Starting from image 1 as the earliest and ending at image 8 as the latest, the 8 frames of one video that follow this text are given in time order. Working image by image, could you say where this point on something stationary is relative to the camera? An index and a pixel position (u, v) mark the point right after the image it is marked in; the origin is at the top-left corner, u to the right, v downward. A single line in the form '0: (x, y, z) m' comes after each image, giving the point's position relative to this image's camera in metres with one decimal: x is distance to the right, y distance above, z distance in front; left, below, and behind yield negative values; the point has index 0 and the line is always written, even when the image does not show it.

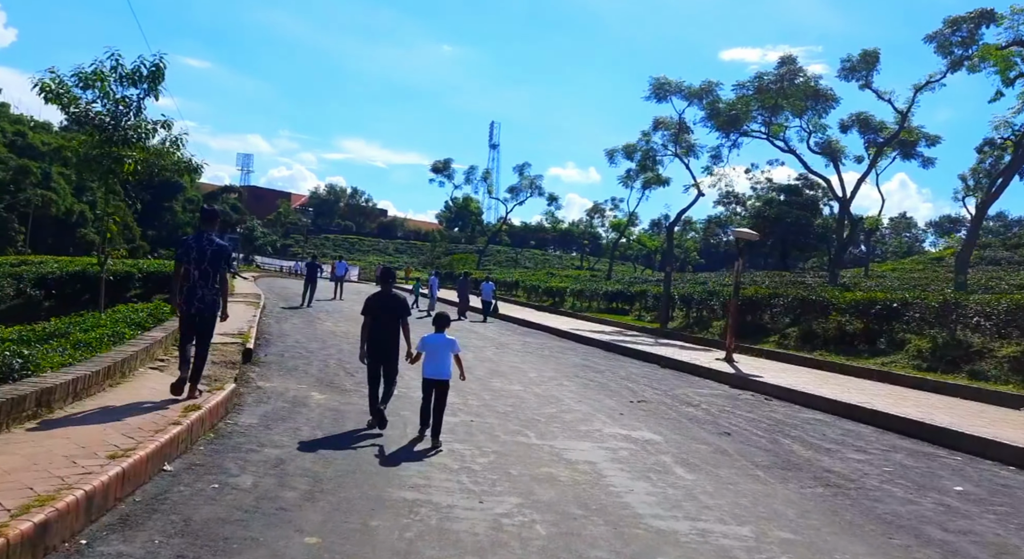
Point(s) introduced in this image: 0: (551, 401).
0: (+0.5, -1.5, +9.2) m
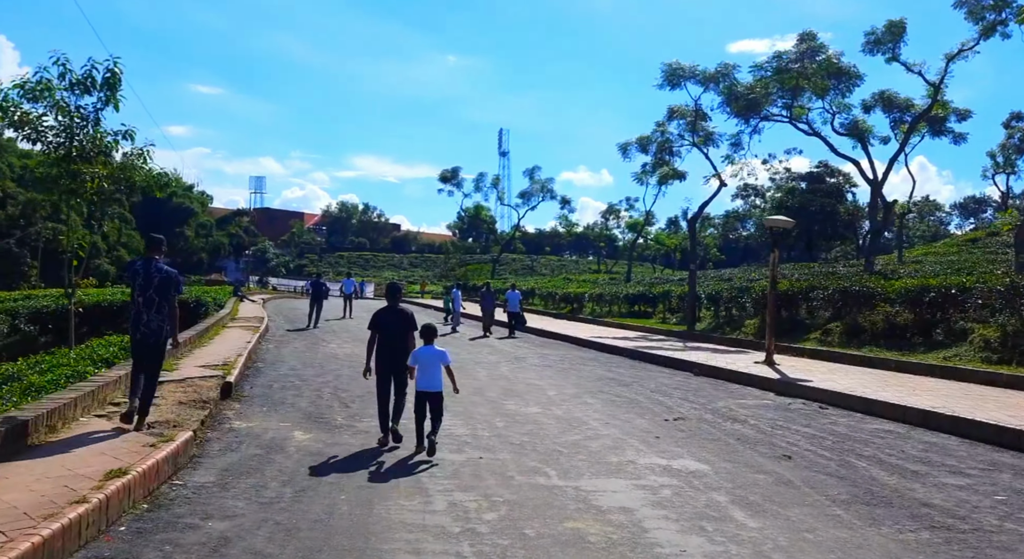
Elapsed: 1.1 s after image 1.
0: (+0.7, -1.6, +8.0) m
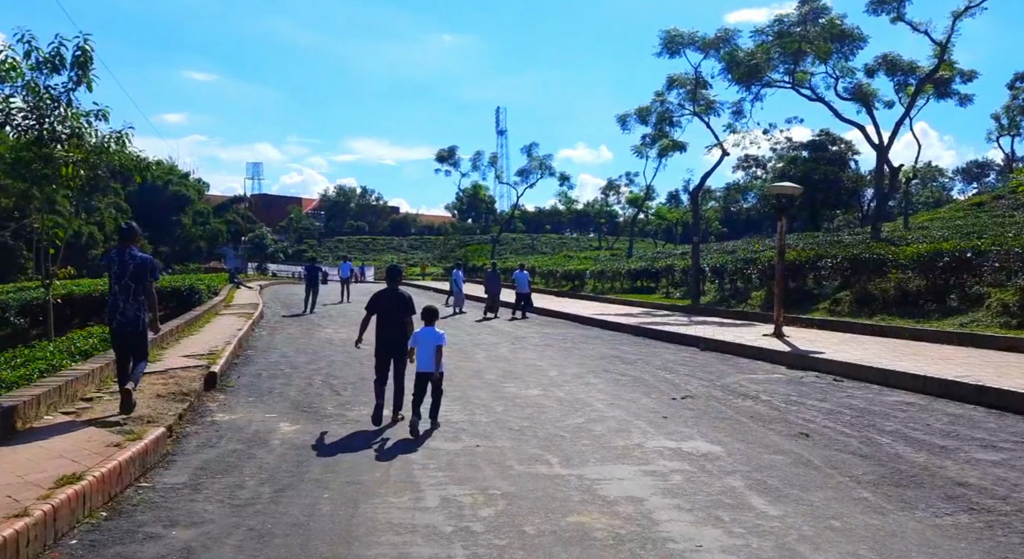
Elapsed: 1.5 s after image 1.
0: (+0.7, -1.3, +7.6) m
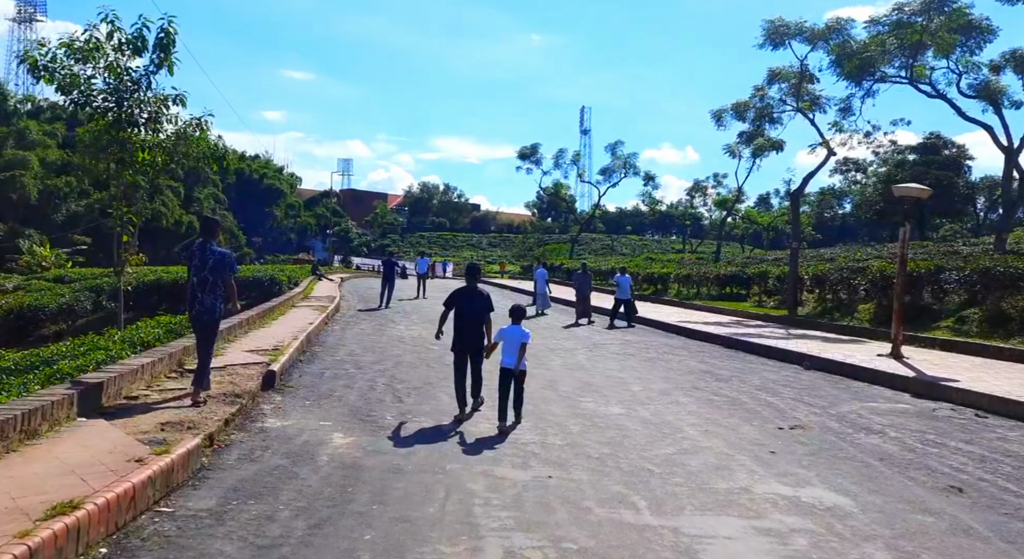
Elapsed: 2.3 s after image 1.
0: (+1.4, -1.4, +6.6) m
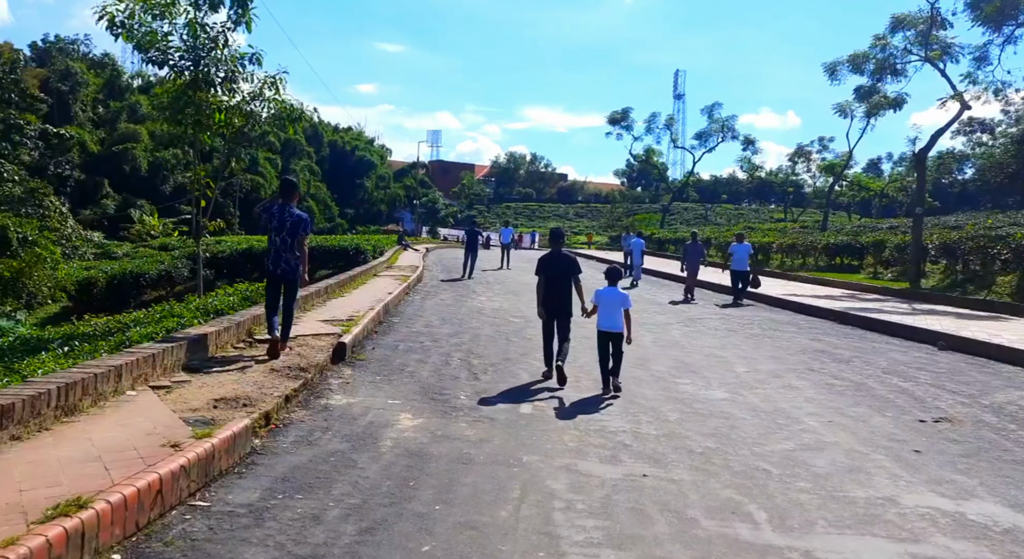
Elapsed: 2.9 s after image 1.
0: (+2.1, -1.1, +5.7) m
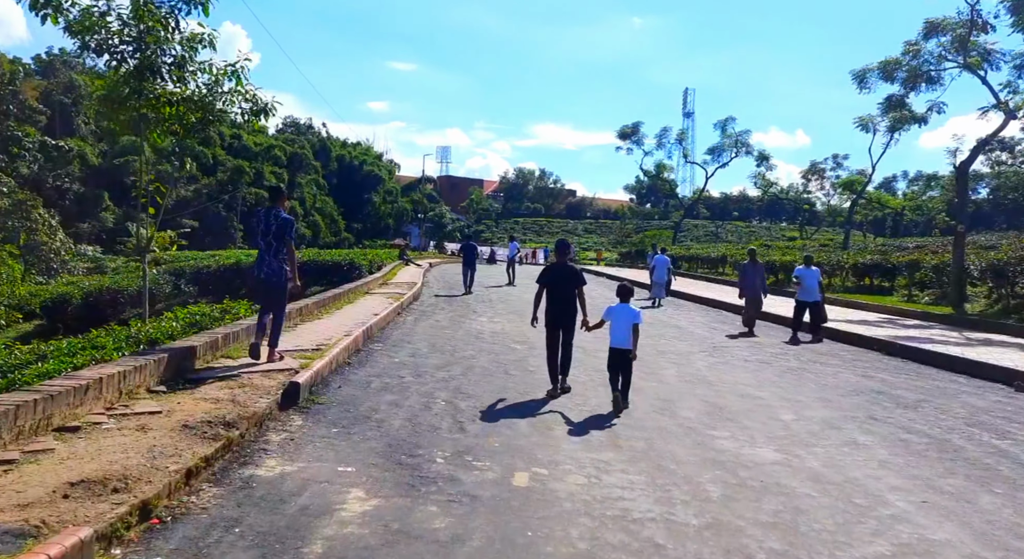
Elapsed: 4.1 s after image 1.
0: (+2.0, -1.3, +4.3) m
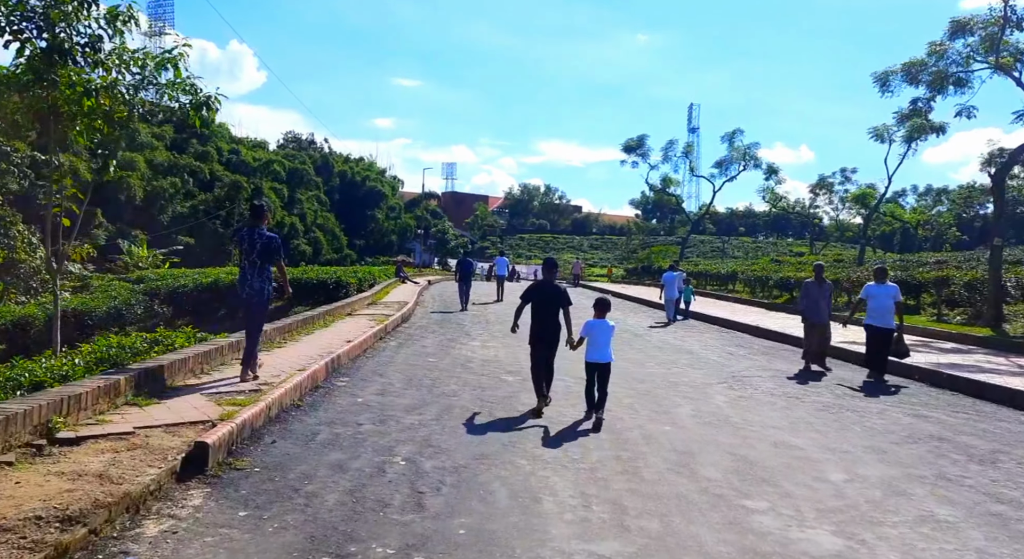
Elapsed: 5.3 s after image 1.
0: (+1.9, -1.4, +2.9) m
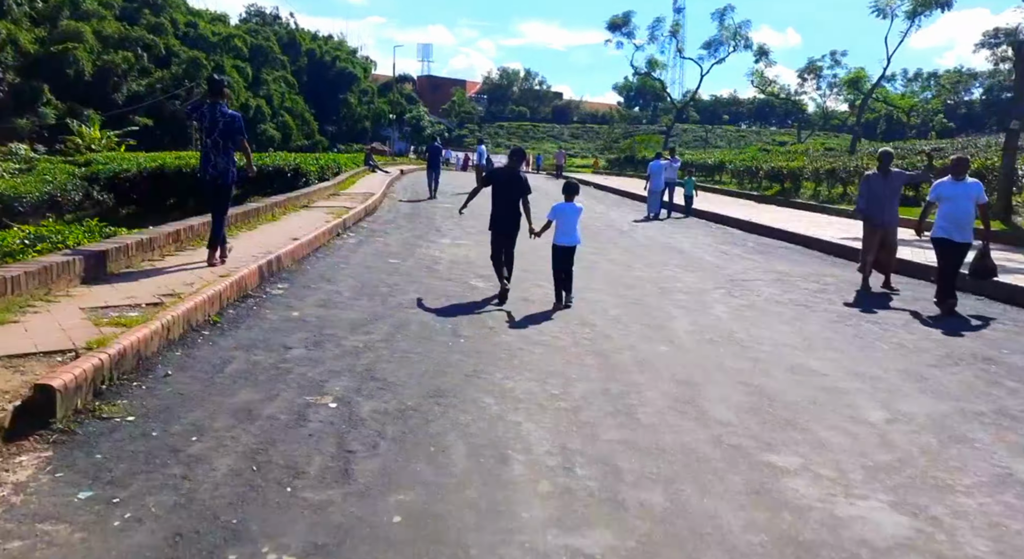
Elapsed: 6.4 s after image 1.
0: (+1.7, -1.1, +1.9) m
